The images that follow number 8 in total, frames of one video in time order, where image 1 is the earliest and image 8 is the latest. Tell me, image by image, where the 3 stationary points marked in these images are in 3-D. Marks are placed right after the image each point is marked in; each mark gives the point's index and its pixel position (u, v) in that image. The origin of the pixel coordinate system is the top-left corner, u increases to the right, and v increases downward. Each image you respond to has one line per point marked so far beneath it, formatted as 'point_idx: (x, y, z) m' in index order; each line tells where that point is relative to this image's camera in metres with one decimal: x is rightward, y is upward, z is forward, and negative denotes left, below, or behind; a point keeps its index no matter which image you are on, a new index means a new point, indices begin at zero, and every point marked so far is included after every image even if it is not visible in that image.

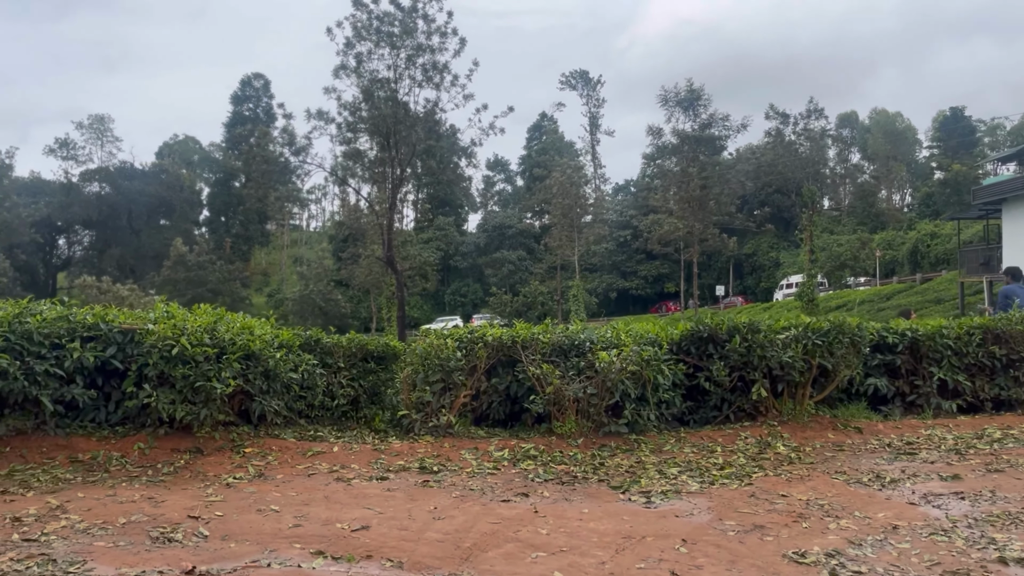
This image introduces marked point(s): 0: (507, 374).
0: (0.0, -0.5, +5.0) m
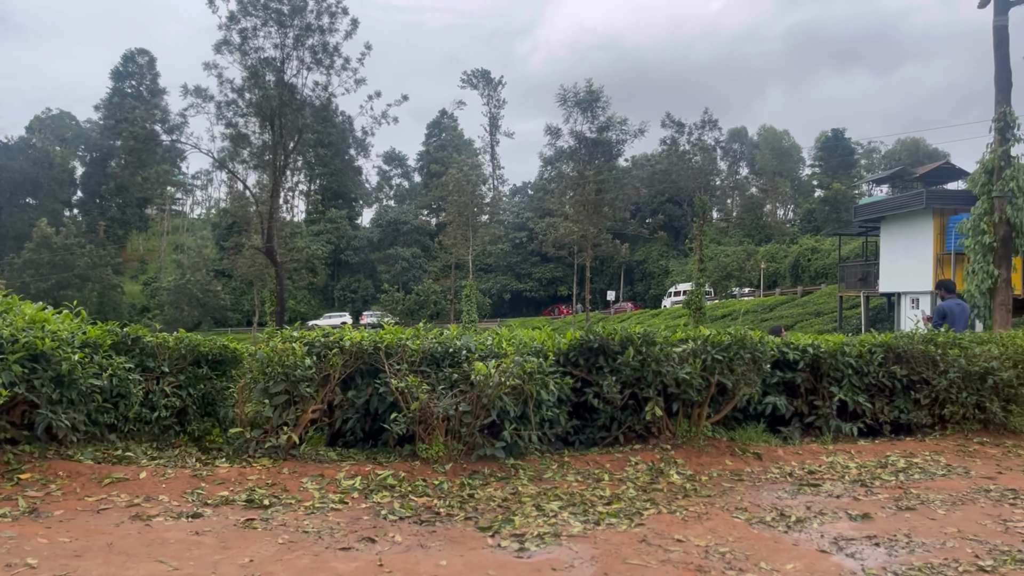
0: (-0.7, -0.5, +4.3) m
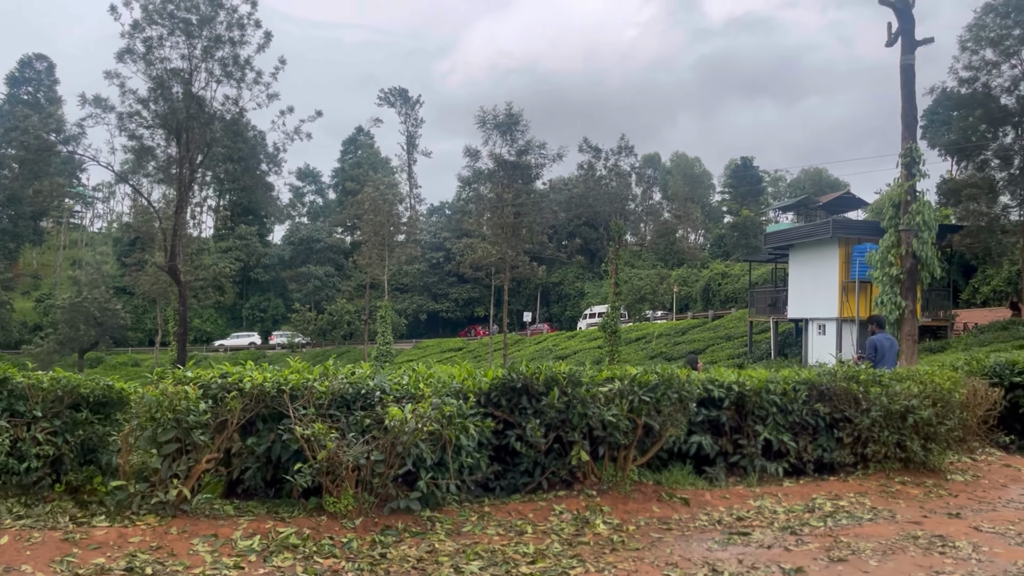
0: (-1.1, -0.7, +3.9) m
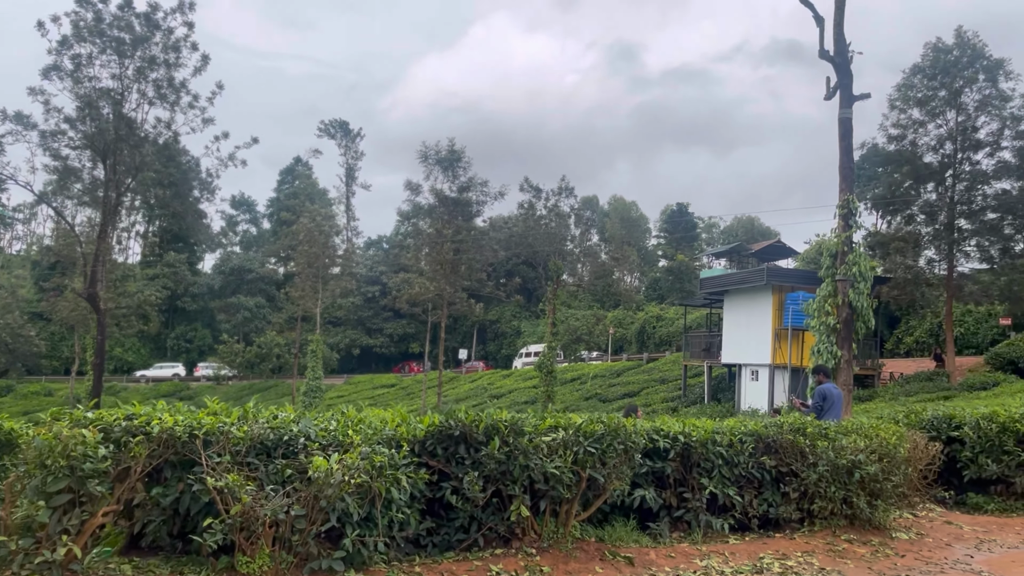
0: (-1.4, -0.8, +3.5) m
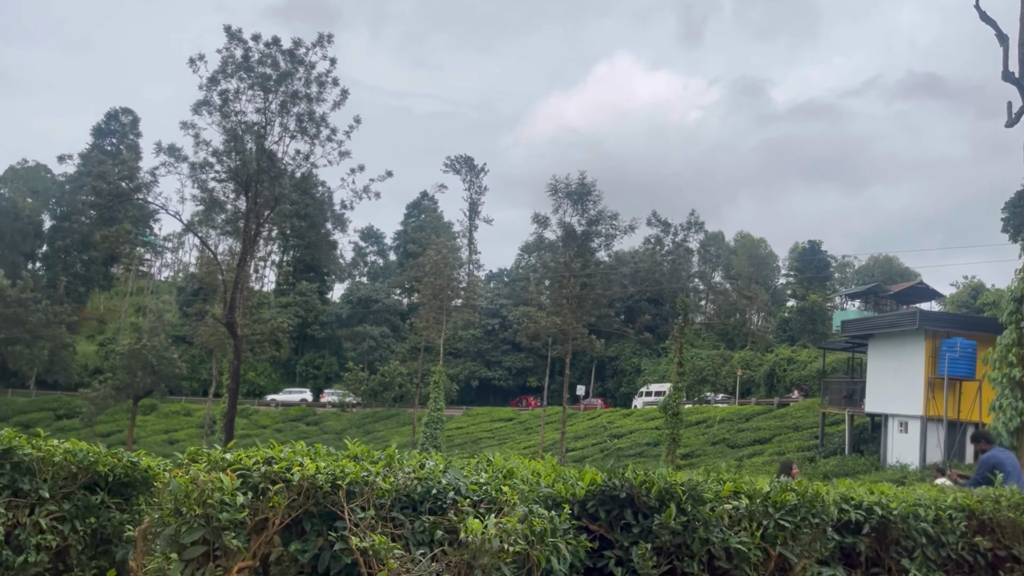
0: (-0.7, -0.9, +3.2) m
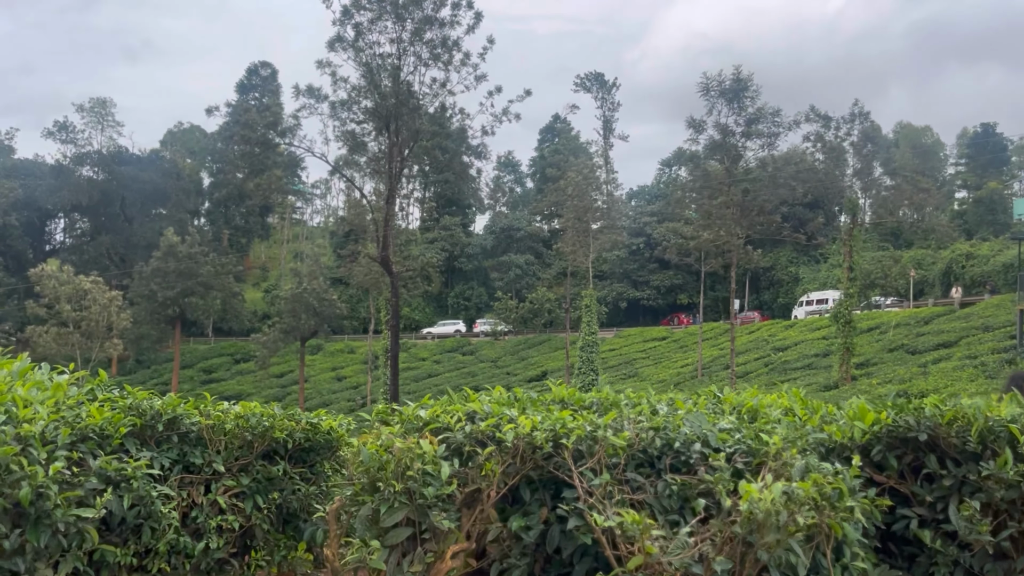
0: (+0.1, -0.7, +2.5) m
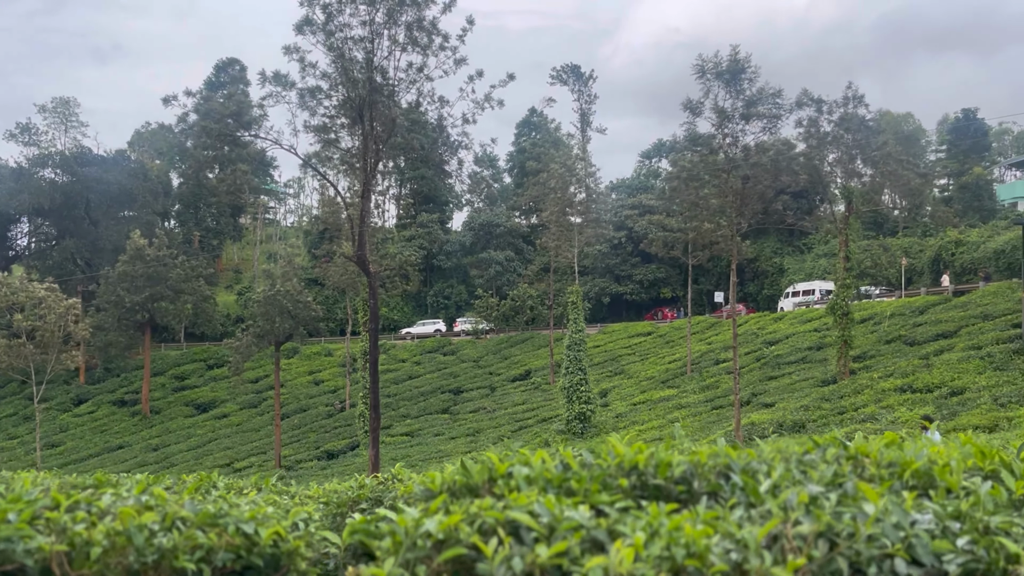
0: (+0.2, -0.7, +1.4) m
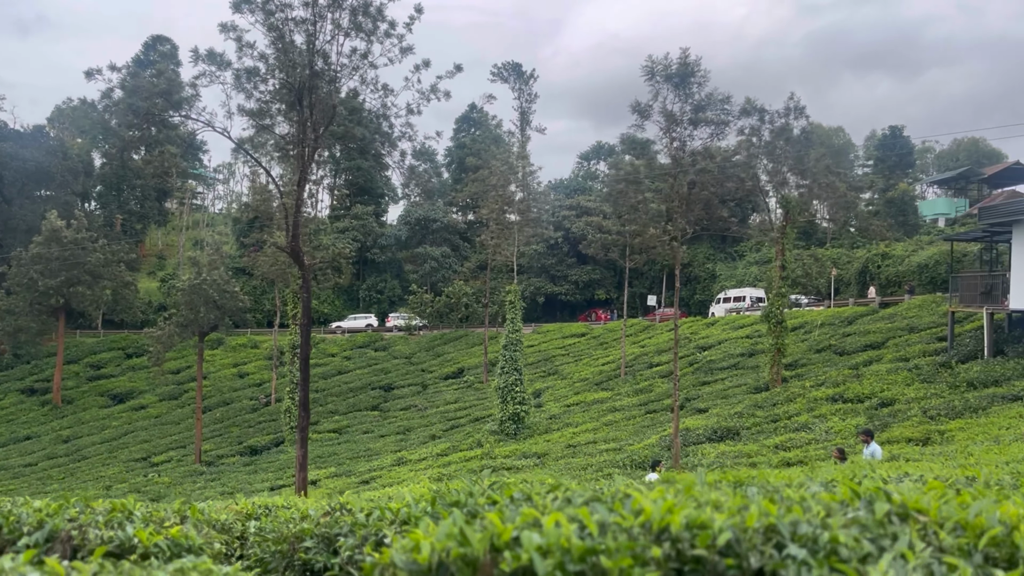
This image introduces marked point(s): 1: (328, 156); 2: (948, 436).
0: (+0.3, -0.7, +1.0) m
1: (-3.4, +2.7, +16.2) m
2: (+7.4, -2.5, +14.4) m
